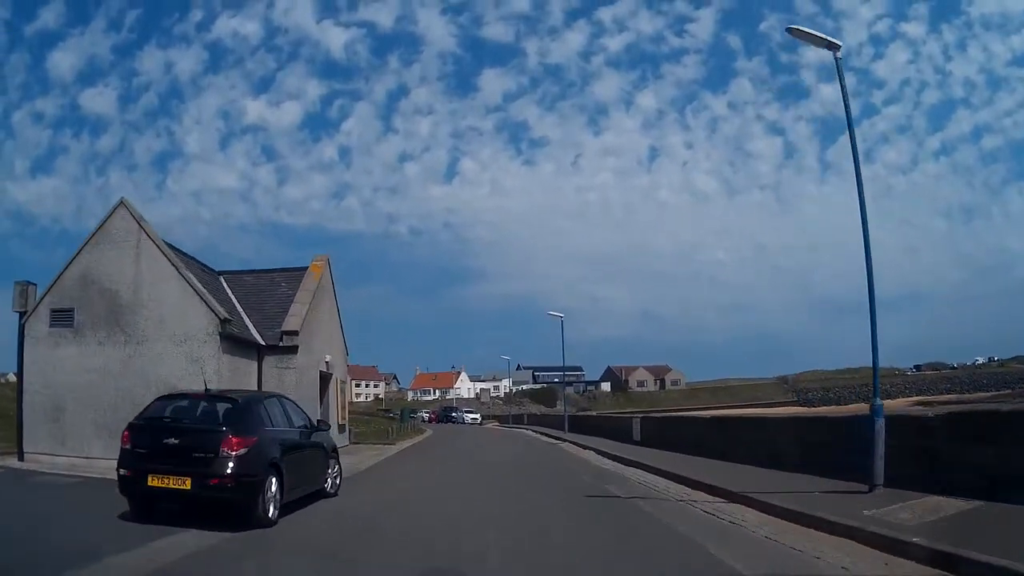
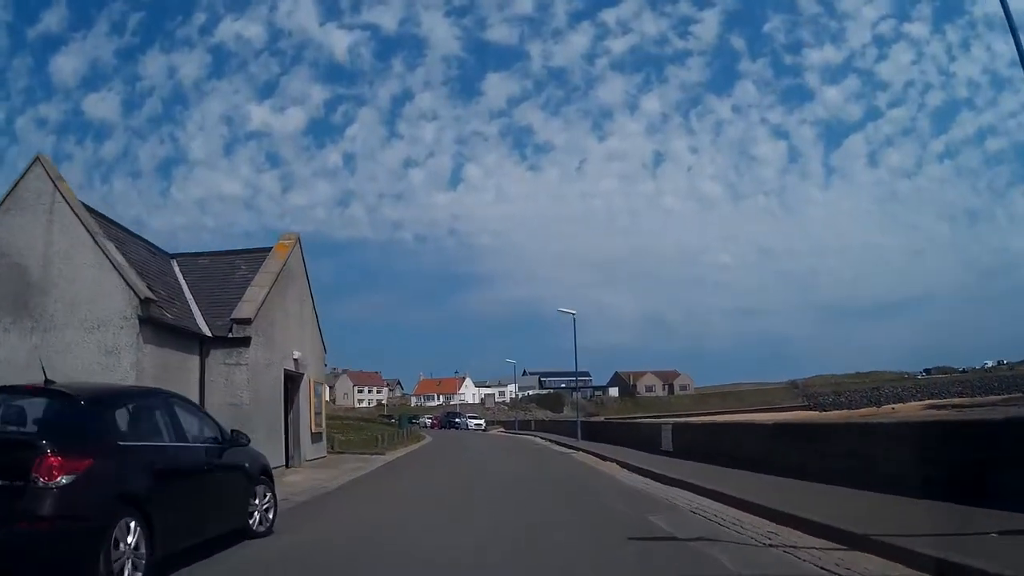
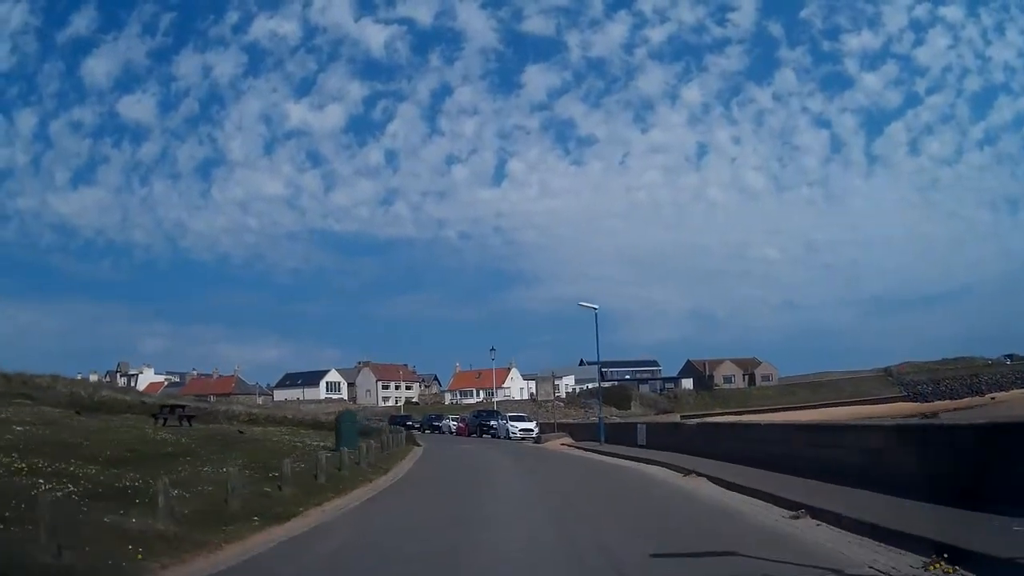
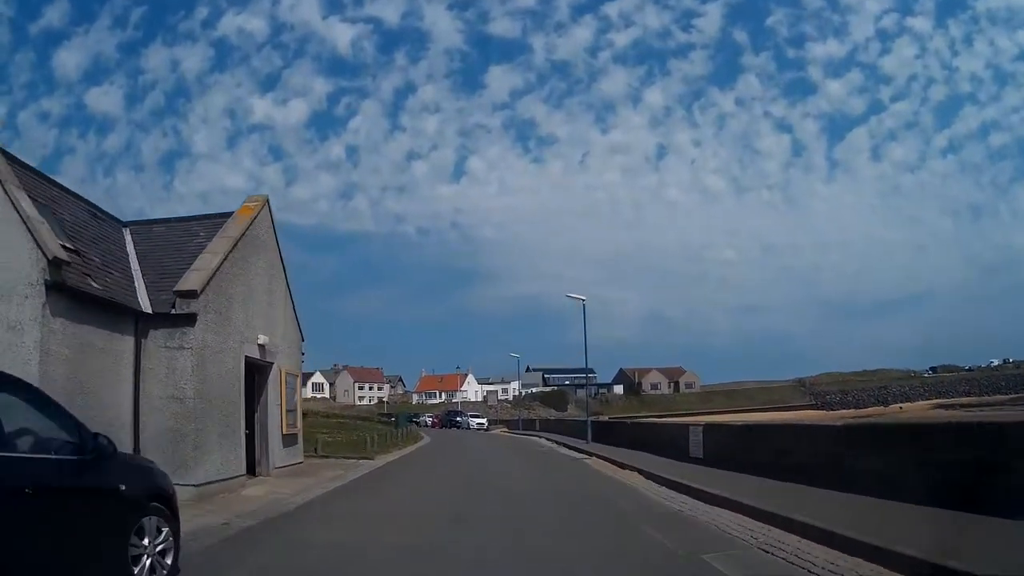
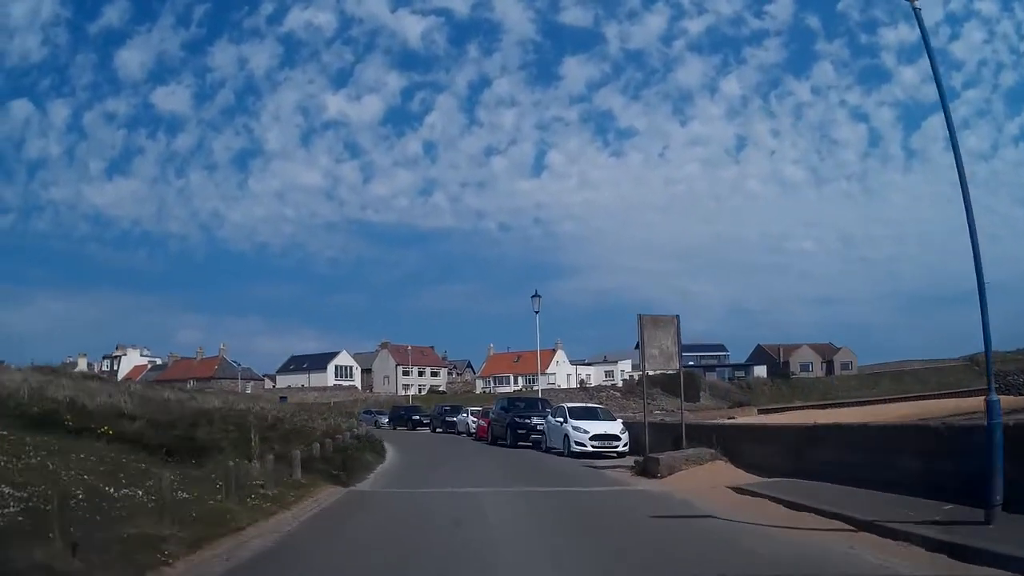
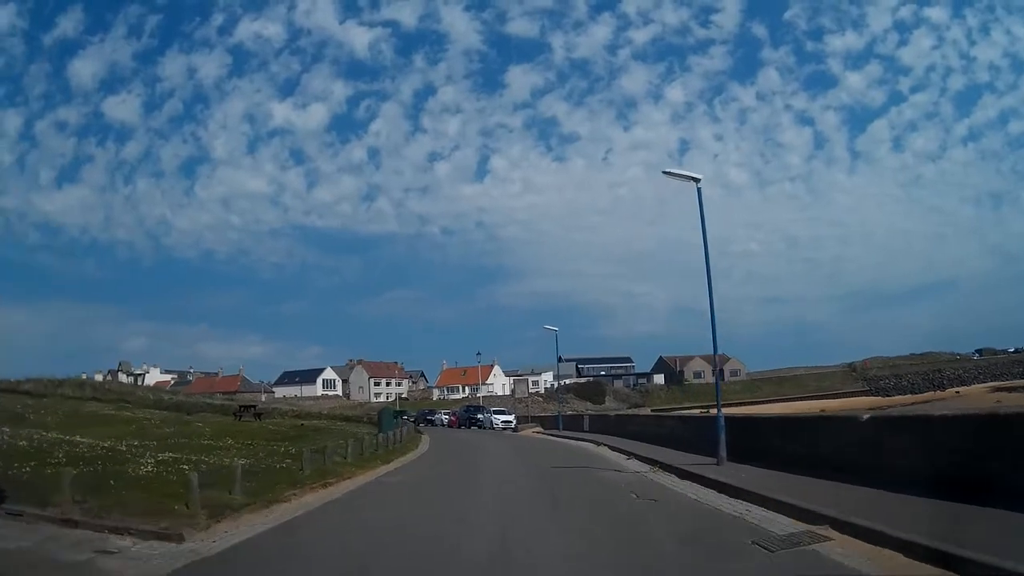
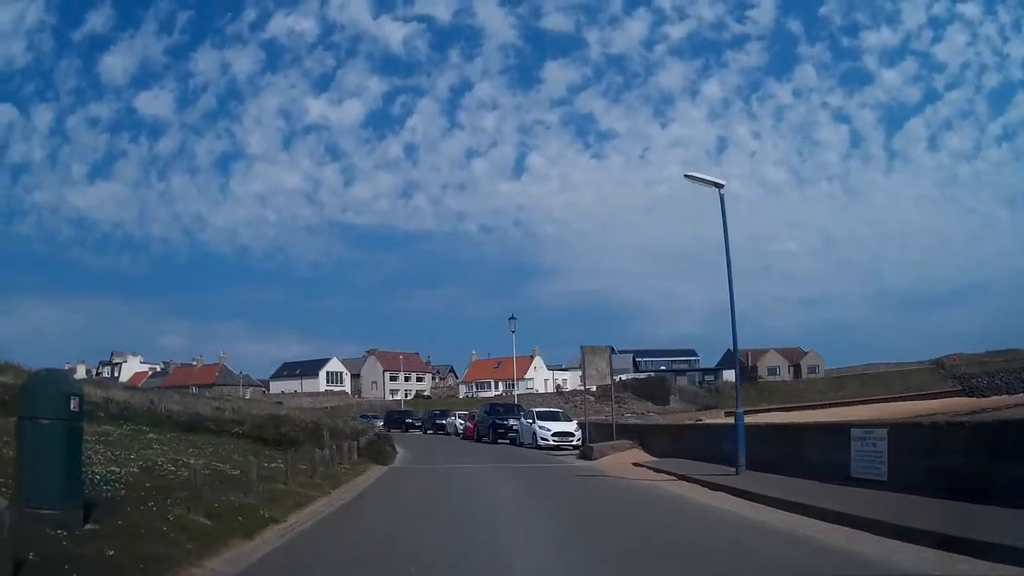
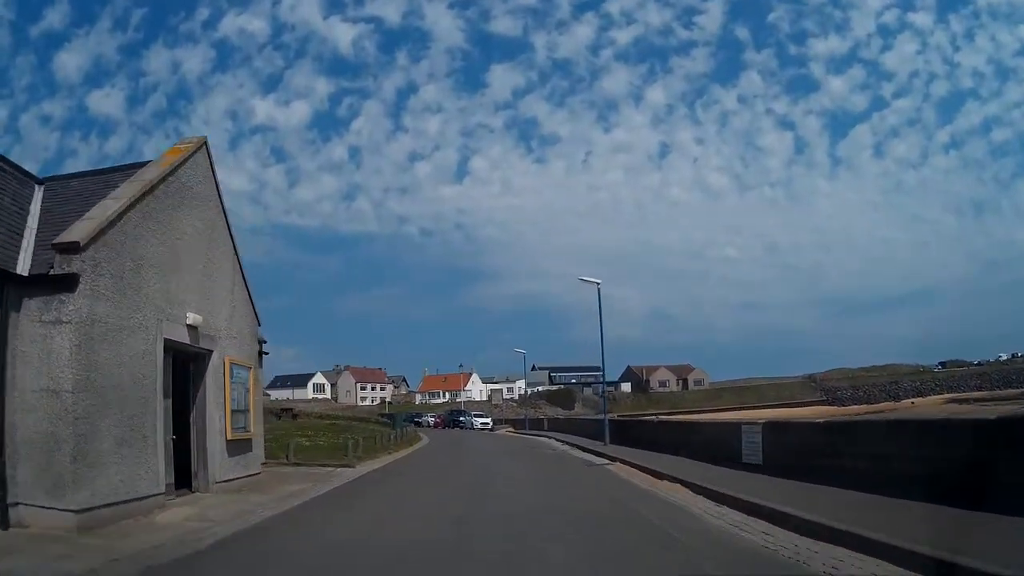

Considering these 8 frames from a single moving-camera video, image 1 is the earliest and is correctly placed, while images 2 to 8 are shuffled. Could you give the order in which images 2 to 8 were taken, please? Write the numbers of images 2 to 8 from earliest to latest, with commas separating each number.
2, 4, 8, 6, 3, 7, 5
